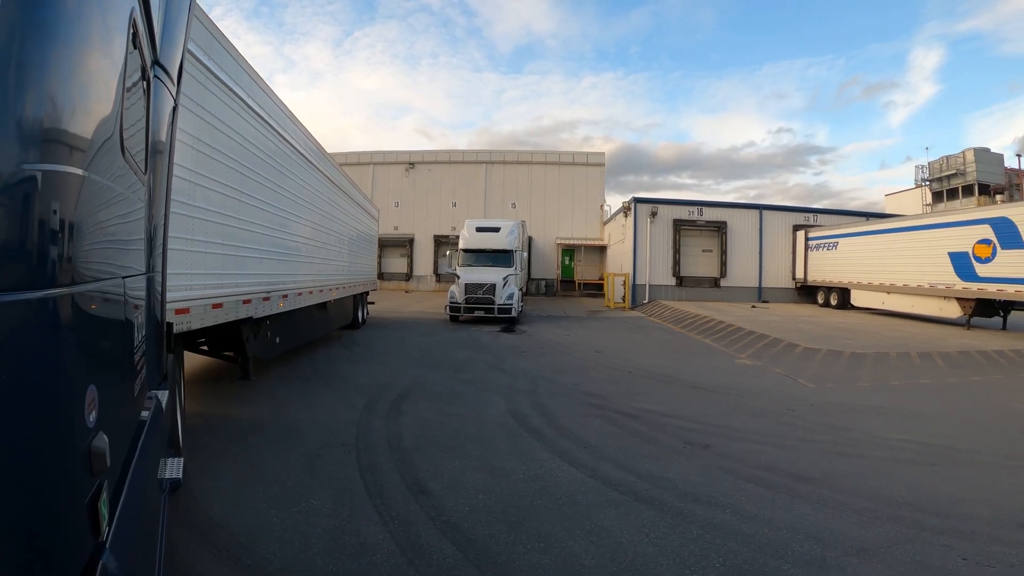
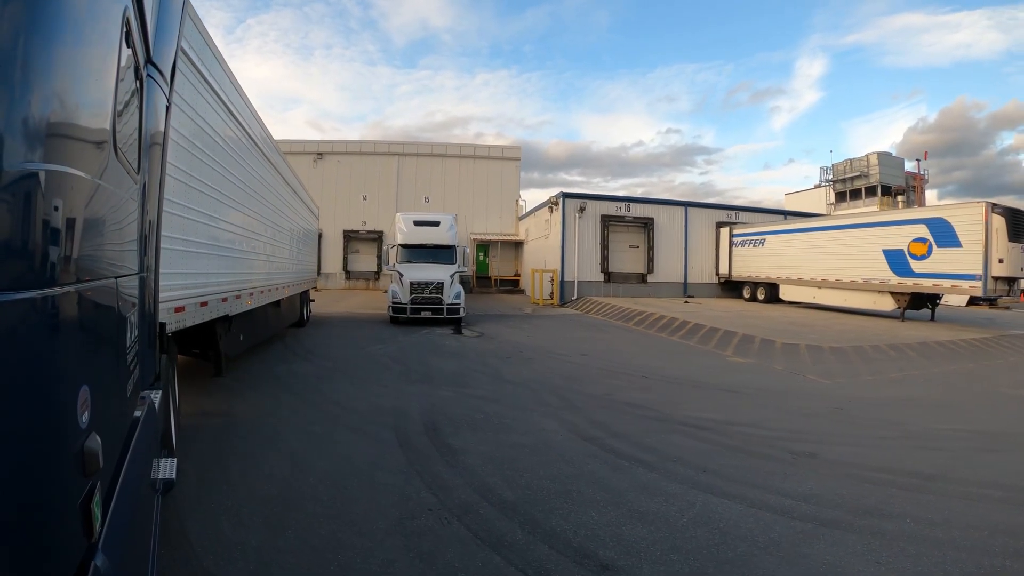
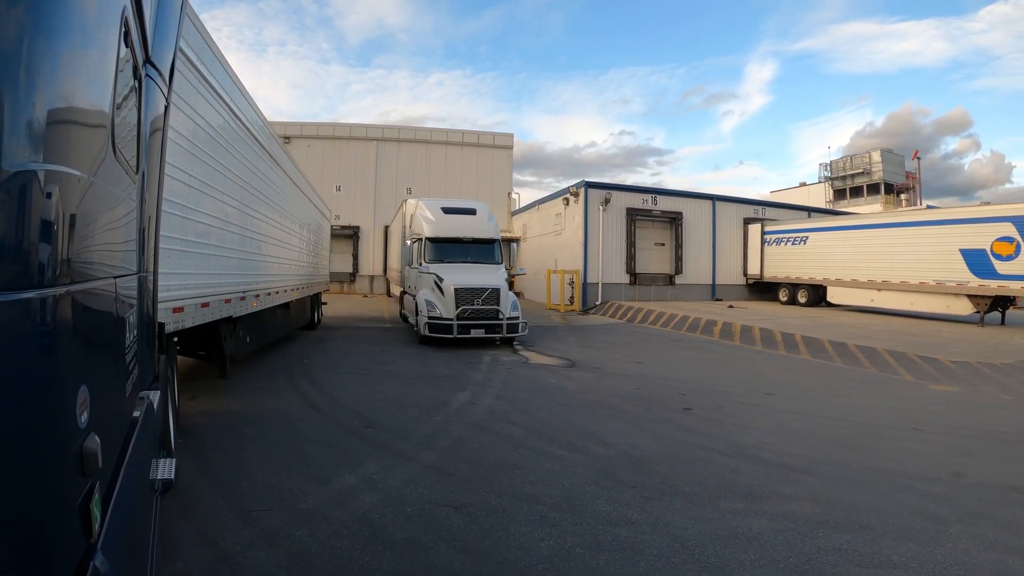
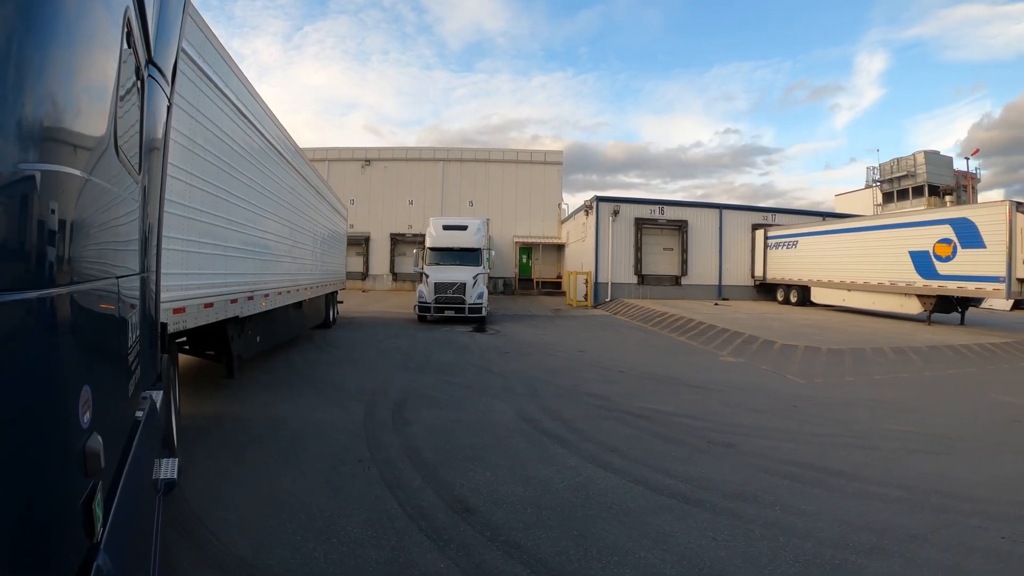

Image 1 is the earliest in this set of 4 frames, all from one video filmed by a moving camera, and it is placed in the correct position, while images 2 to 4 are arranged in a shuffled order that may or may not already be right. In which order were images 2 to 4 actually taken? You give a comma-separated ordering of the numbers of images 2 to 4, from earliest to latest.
4, 2, 3
